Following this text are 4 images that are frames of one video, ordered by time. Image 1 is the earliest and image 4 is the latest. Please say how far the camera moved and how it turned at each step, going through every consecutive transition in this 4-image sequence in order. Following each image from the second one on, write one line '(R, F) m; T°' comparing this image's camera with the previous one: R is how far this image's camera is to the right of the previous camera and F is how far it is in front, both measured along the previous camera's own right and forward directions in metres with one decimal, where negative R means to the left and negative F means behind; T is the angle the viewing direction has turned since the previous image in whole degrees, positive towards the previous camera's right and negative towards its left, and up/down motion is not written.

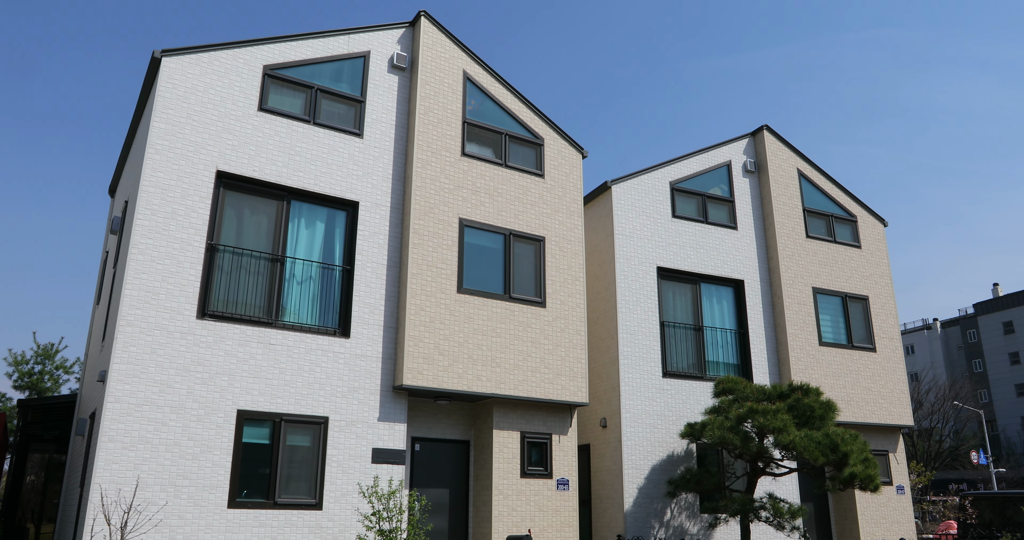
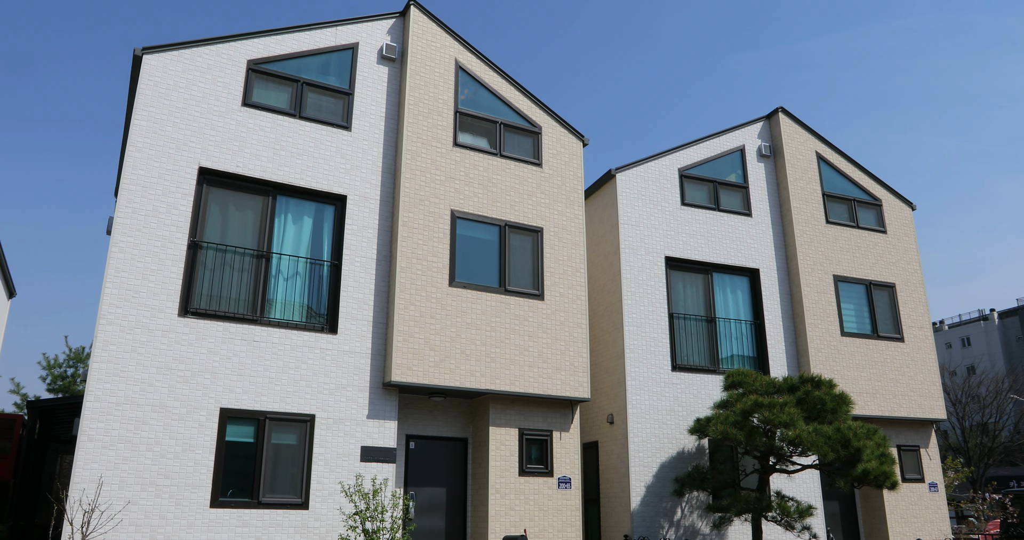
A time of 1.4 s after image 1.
(+0.7, +0.3) m; -3°
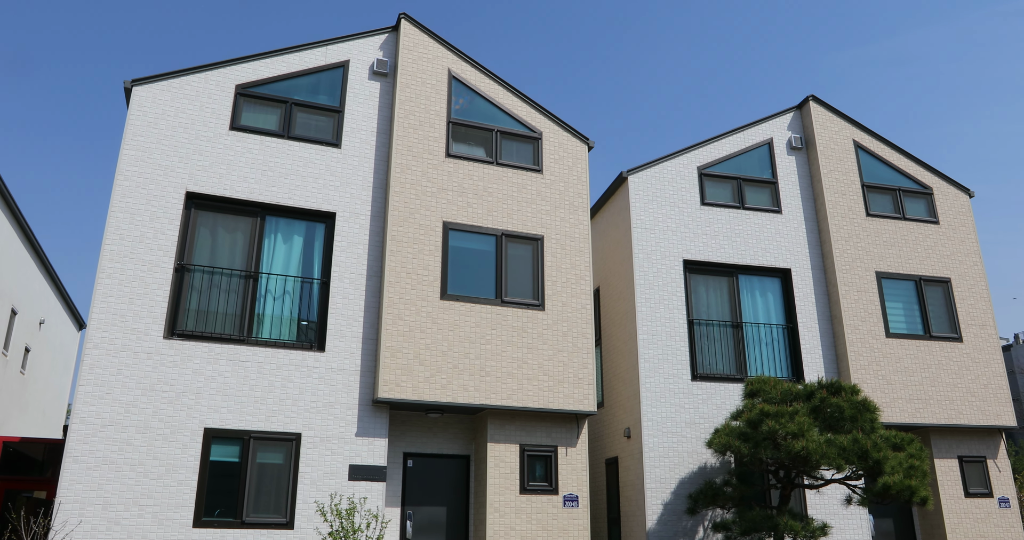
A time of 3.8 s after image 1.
(+1.4, +0.4) m; -7°
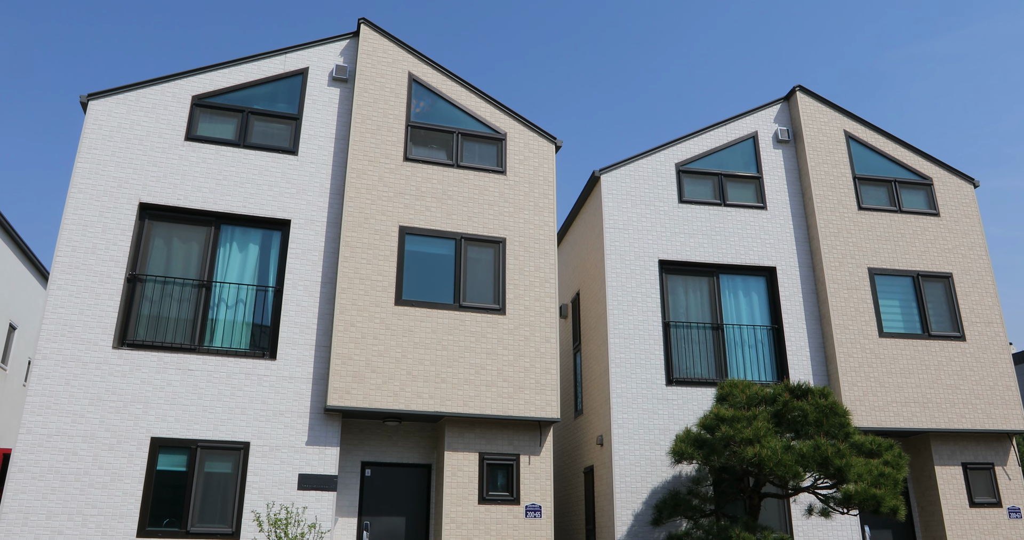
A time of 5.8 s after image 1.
(+1.3, +0.3) m; -4°
